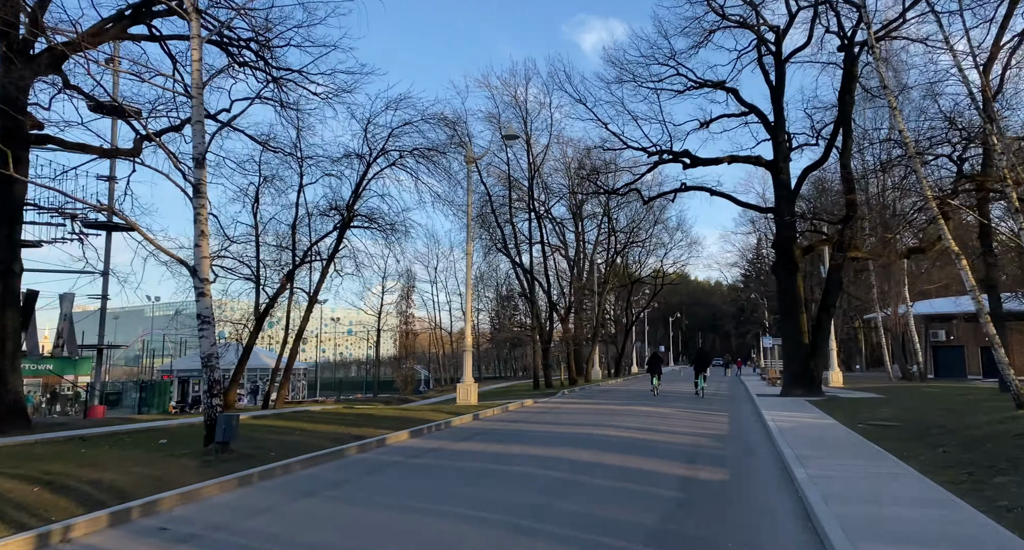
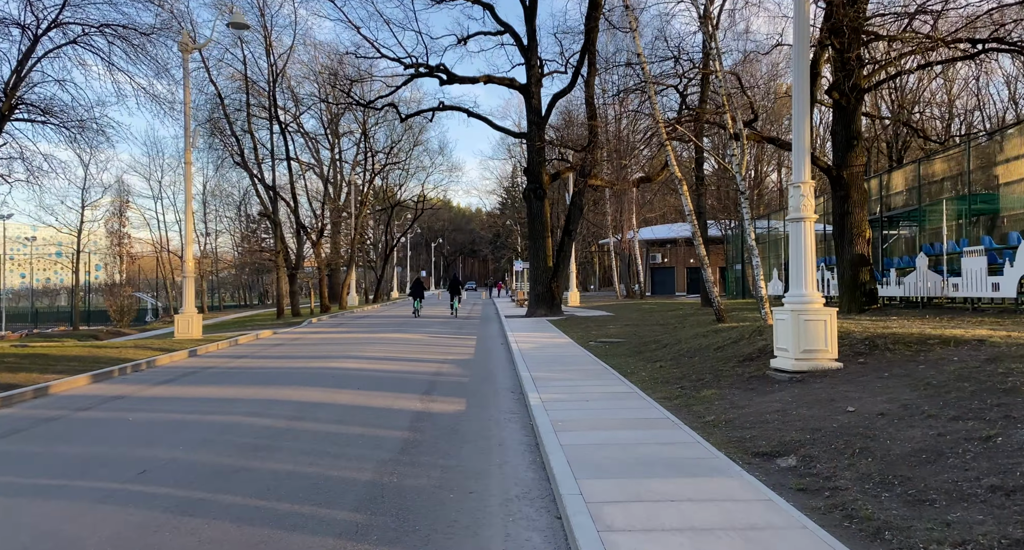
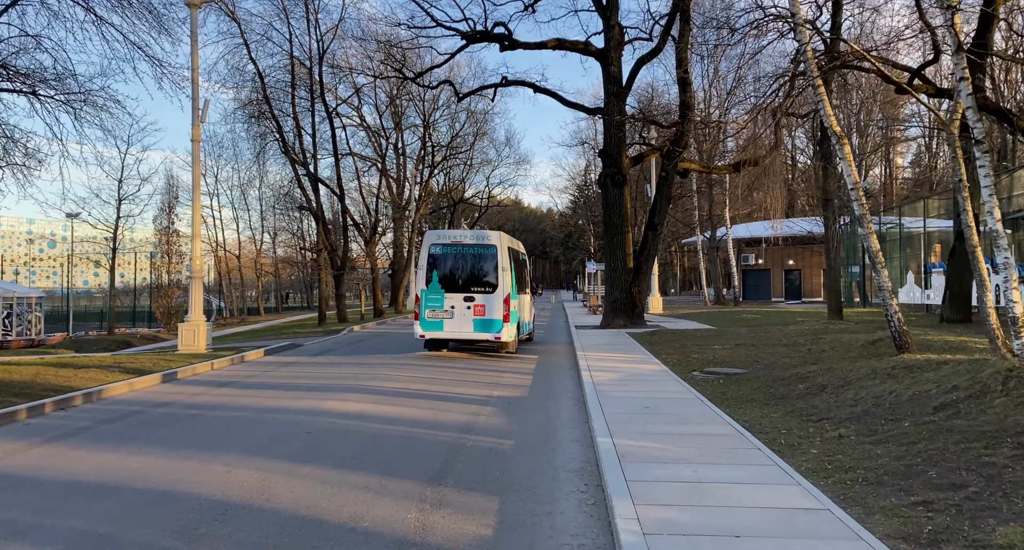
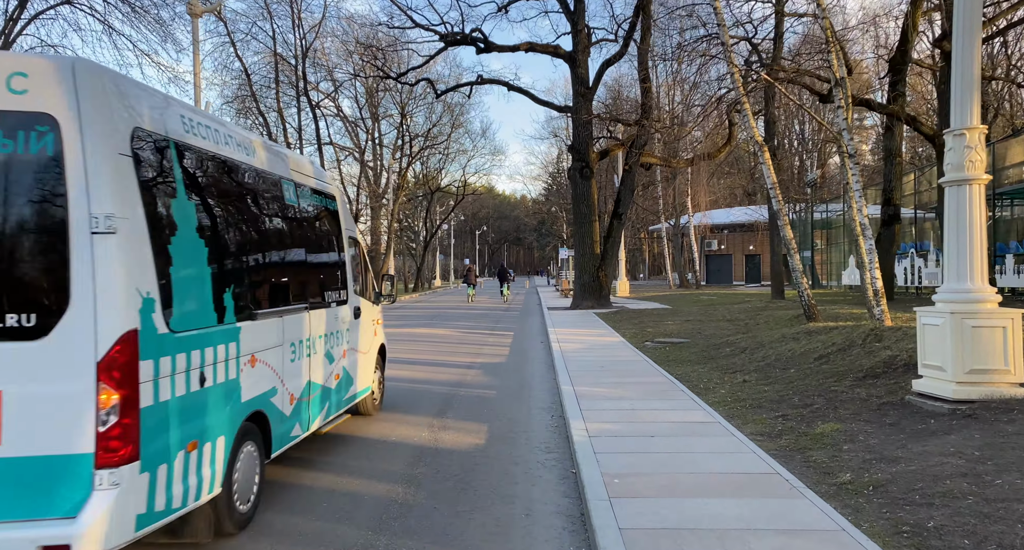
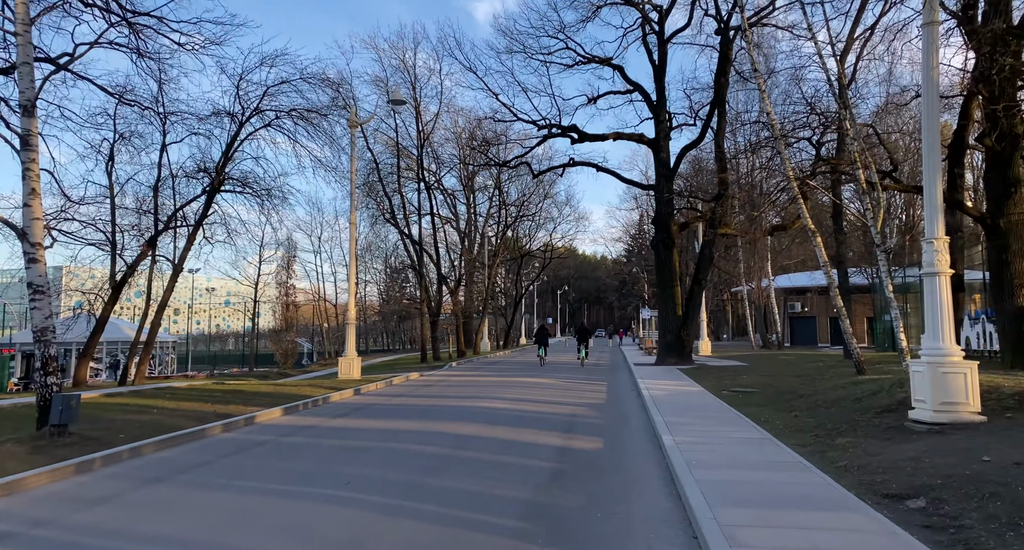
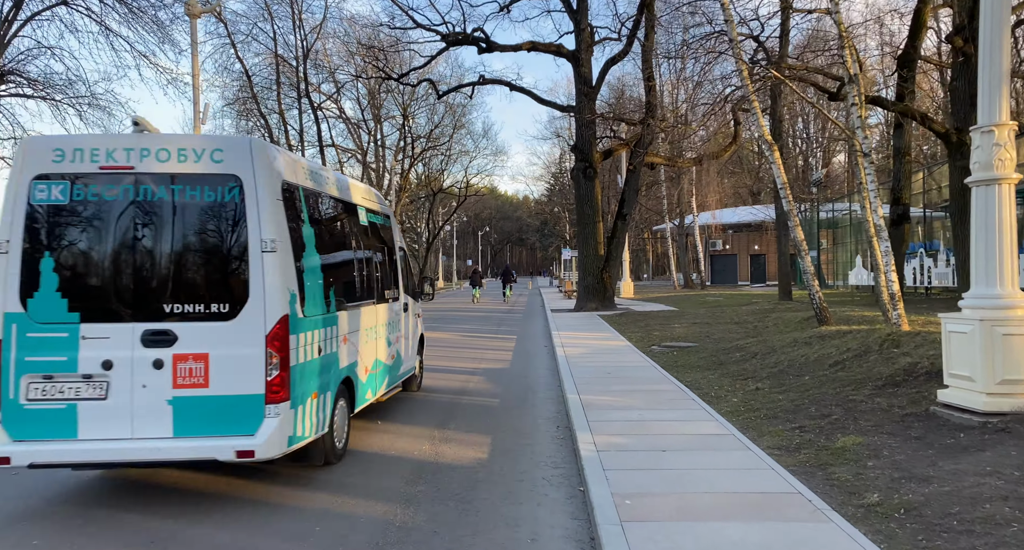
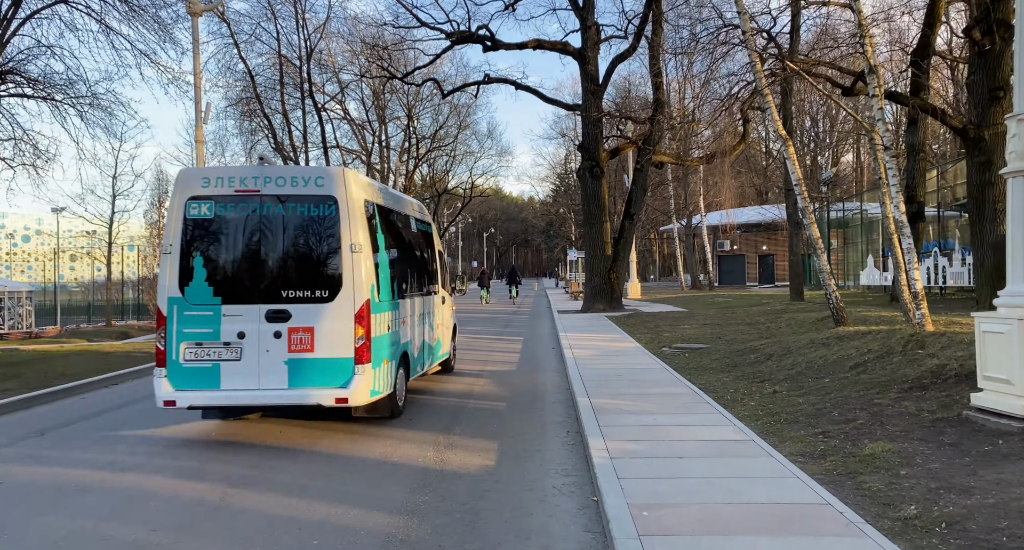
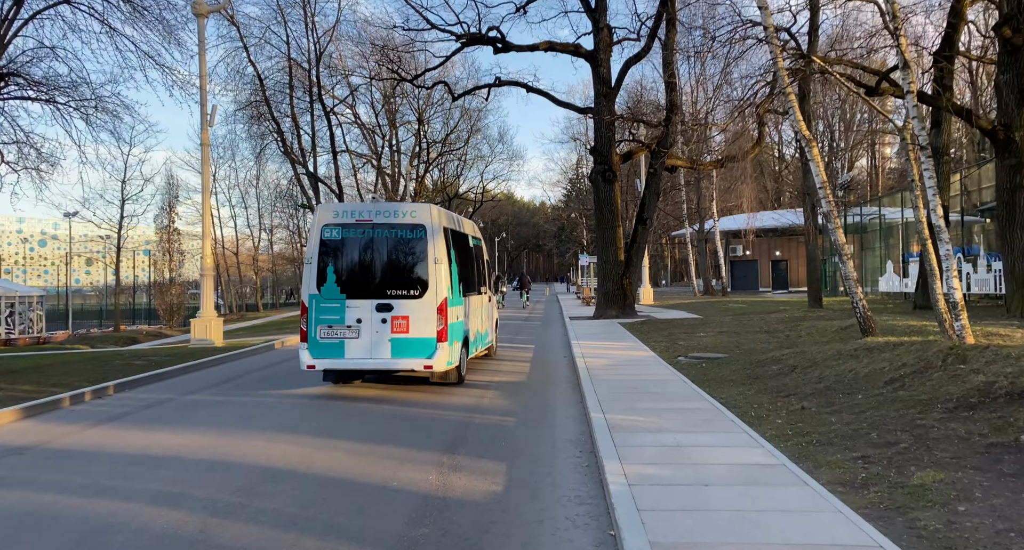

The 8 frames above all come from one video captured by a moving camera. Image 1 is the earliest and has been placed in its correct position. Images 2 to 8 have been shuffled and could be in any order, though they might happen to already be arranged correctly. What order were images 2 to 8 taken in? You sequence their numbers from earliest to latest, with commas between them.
5, 2, 4, 6, 7, 8, 3
